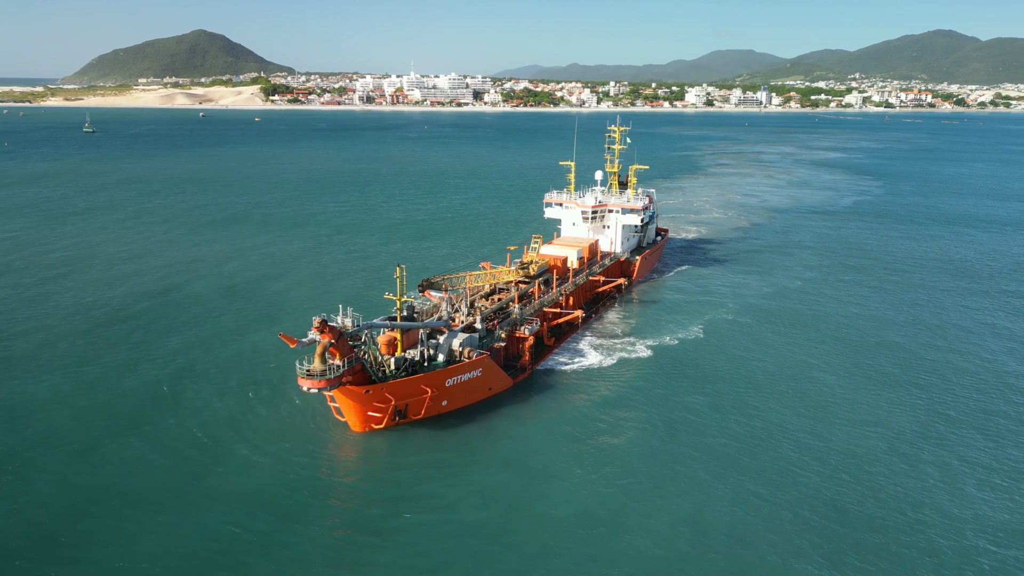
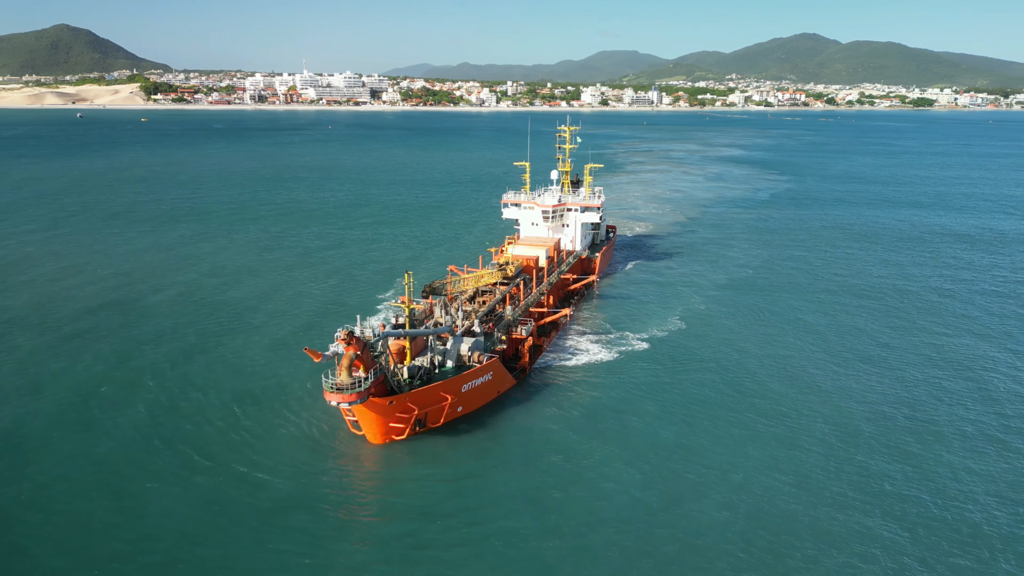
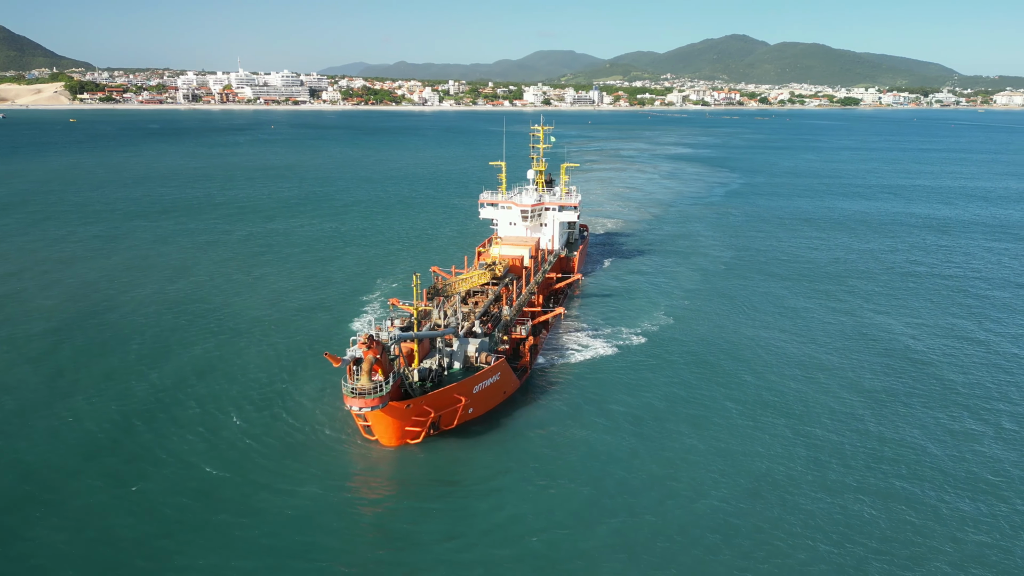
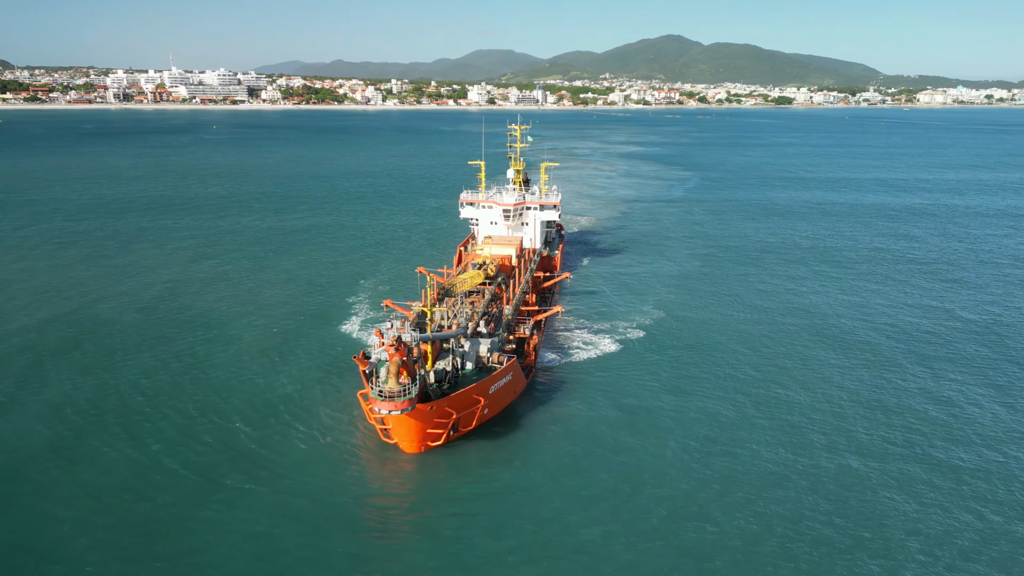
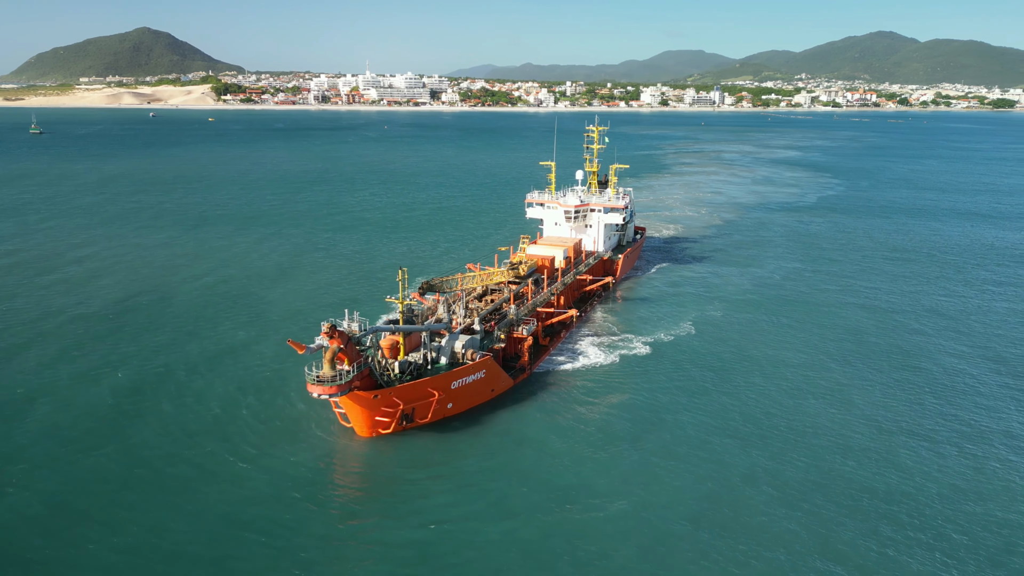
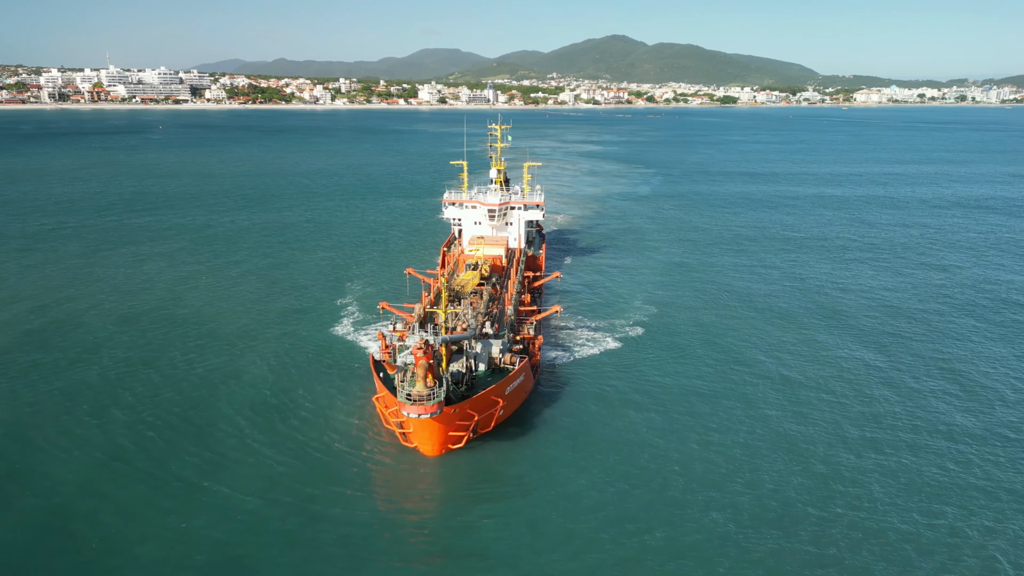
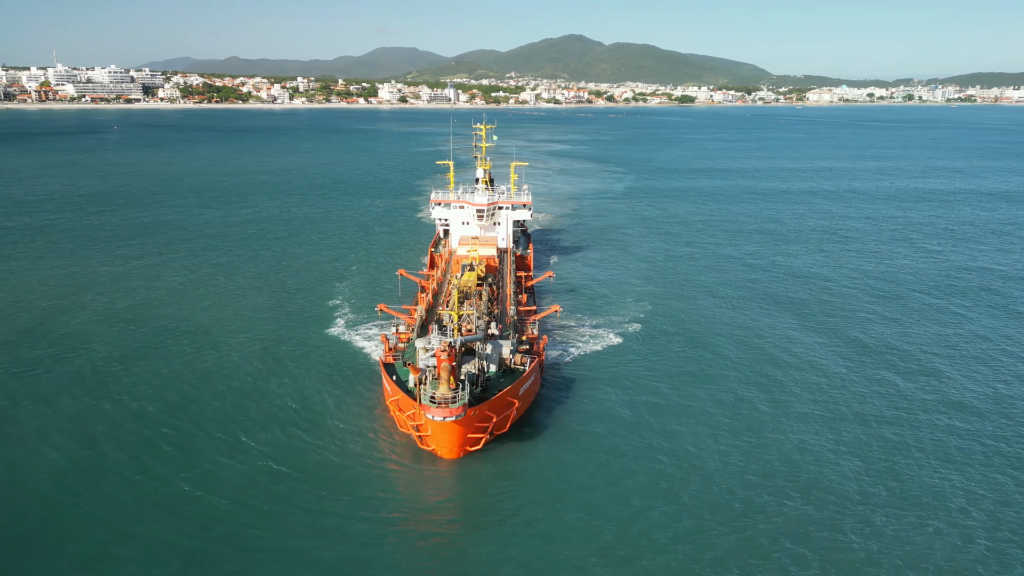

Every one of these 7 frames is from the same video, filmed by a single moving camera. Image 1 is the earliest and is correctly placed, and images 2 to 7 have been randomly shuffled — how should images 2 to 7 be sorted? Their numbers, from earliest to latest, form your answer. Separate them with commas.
5, 2, 3, 4, 6, 7
